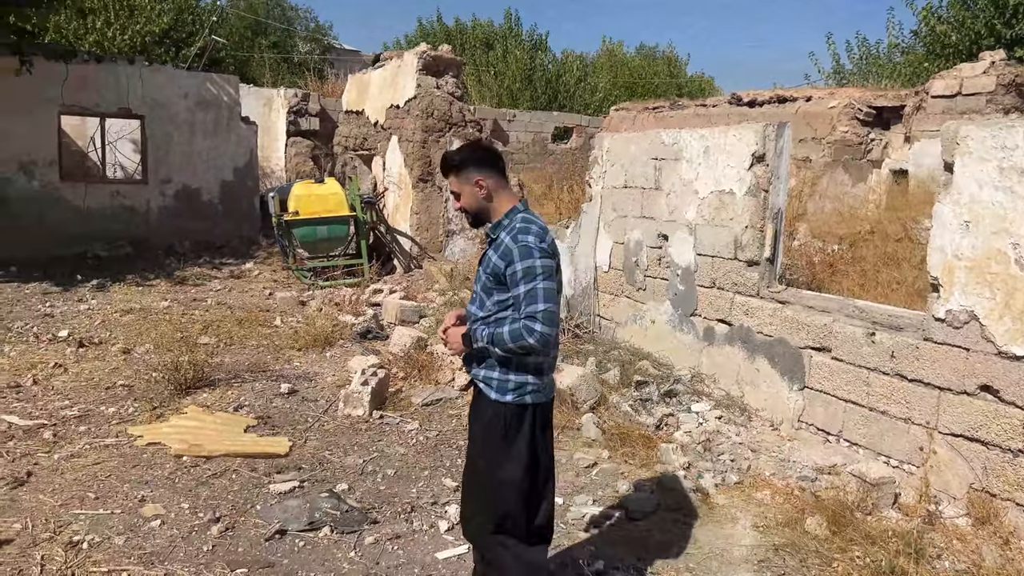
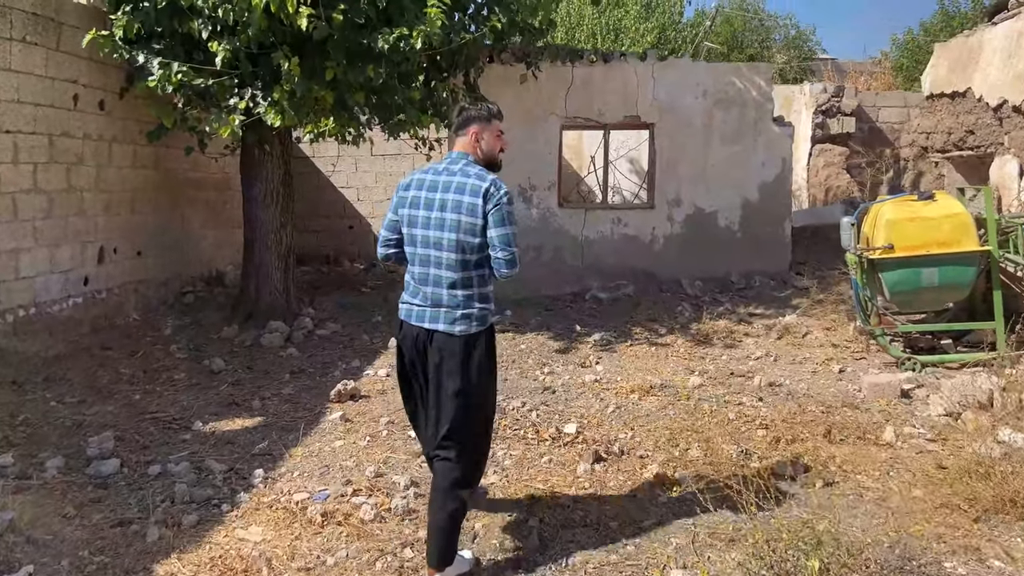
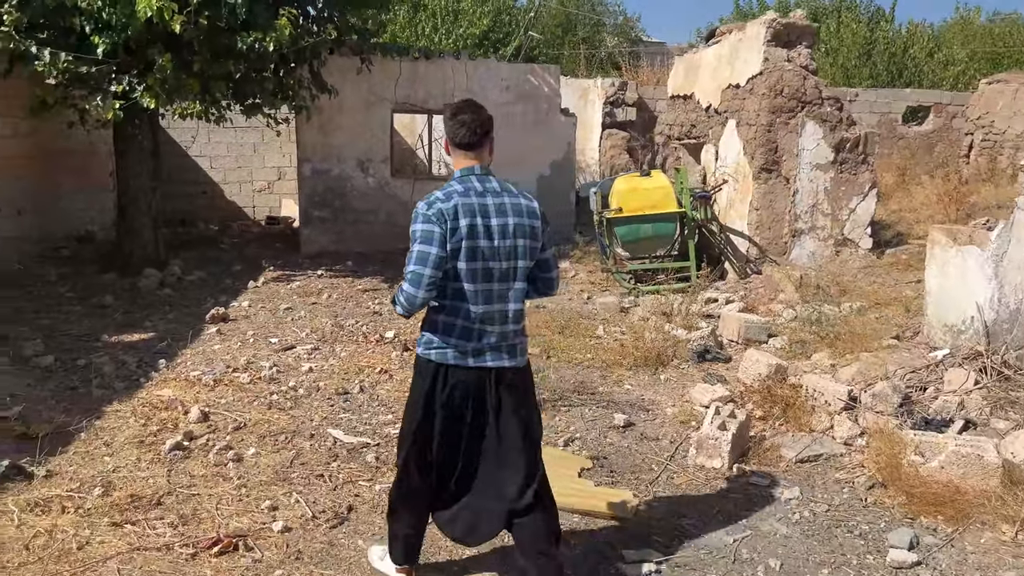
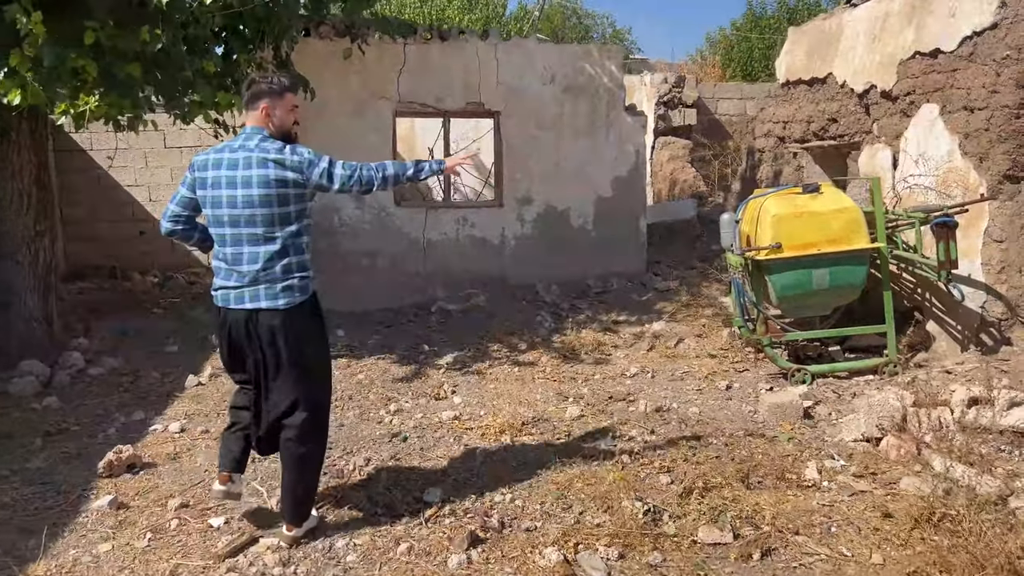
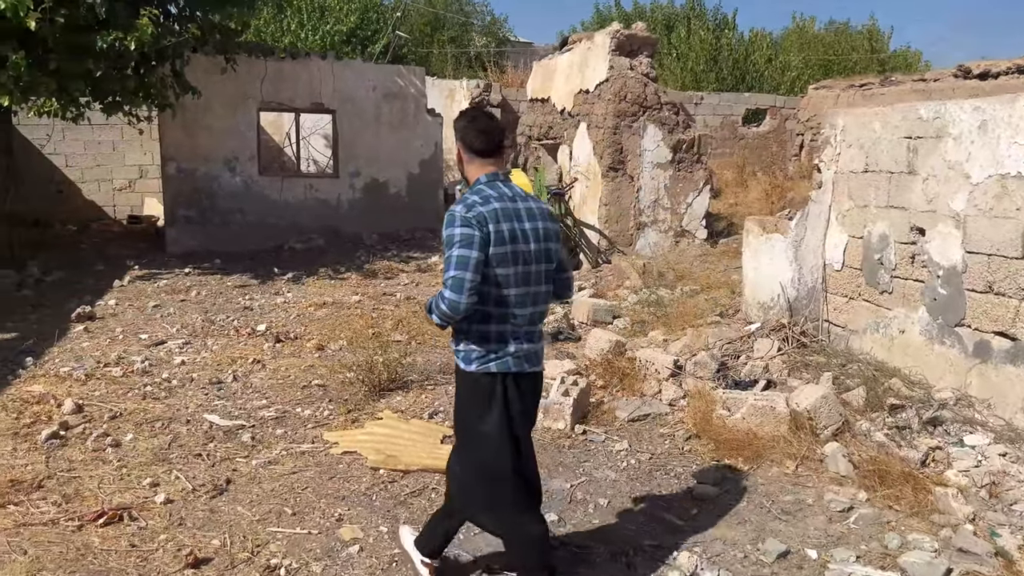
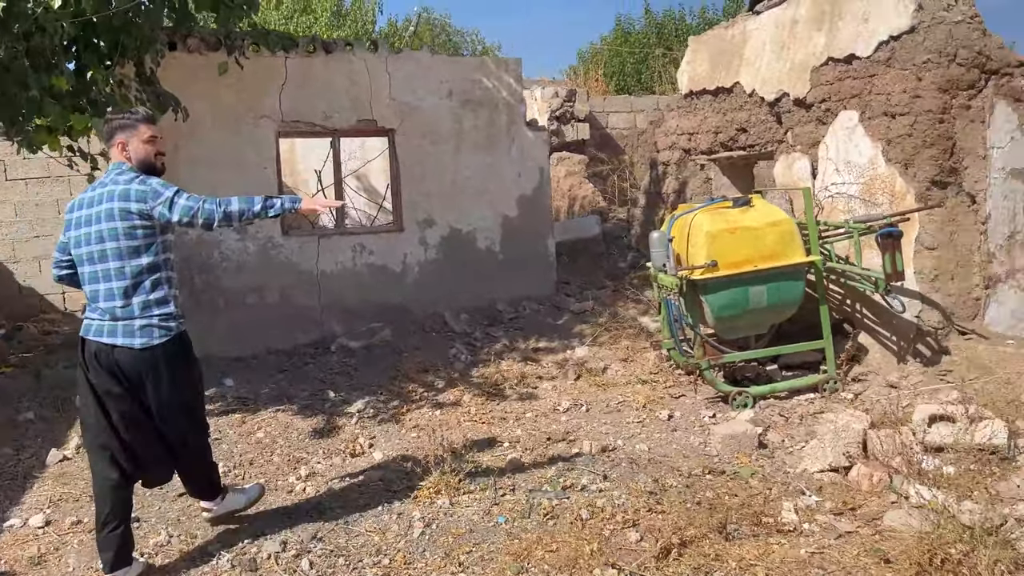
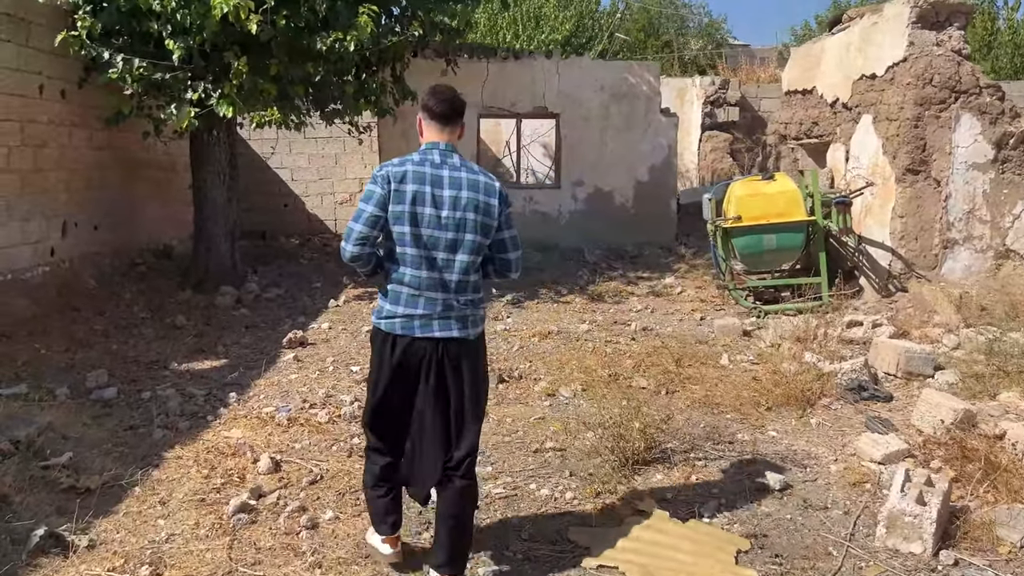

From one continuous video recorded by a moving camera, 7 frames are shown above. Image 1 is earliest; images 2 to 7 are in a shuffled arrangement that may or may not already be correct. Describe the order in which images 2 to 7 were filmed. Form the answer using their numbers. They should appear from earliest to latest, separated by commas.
5, 3, 7, 2, 4, 6
